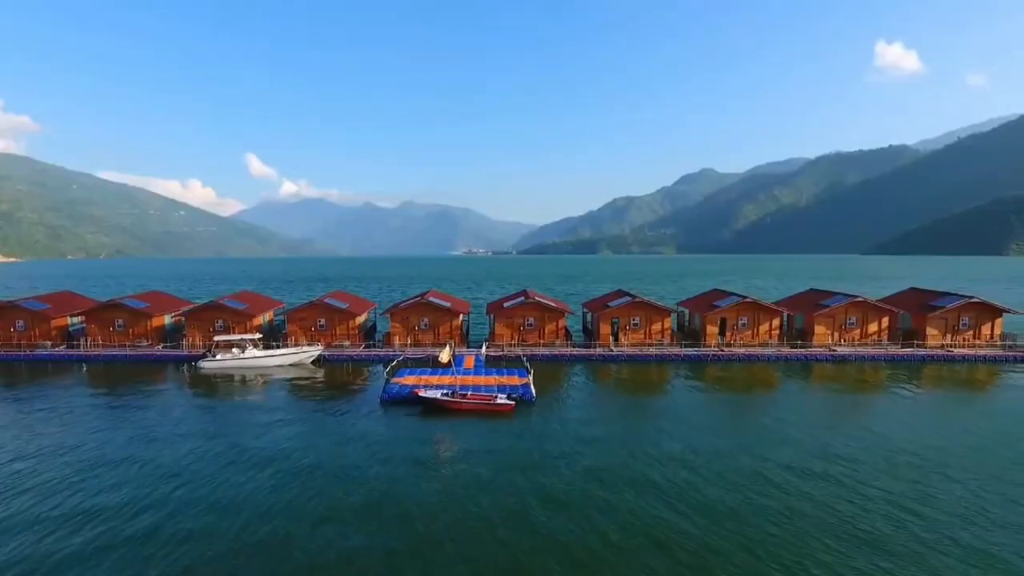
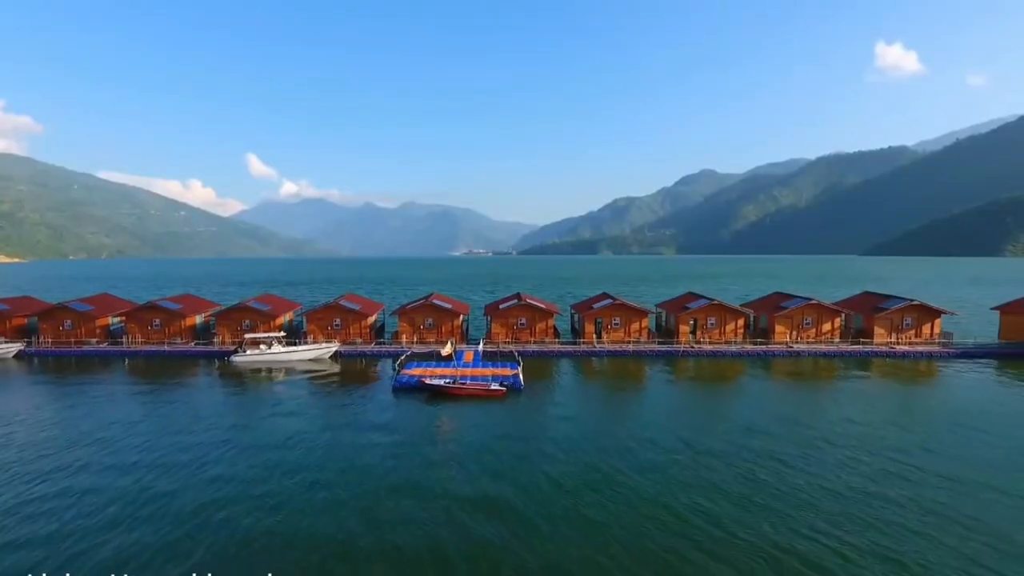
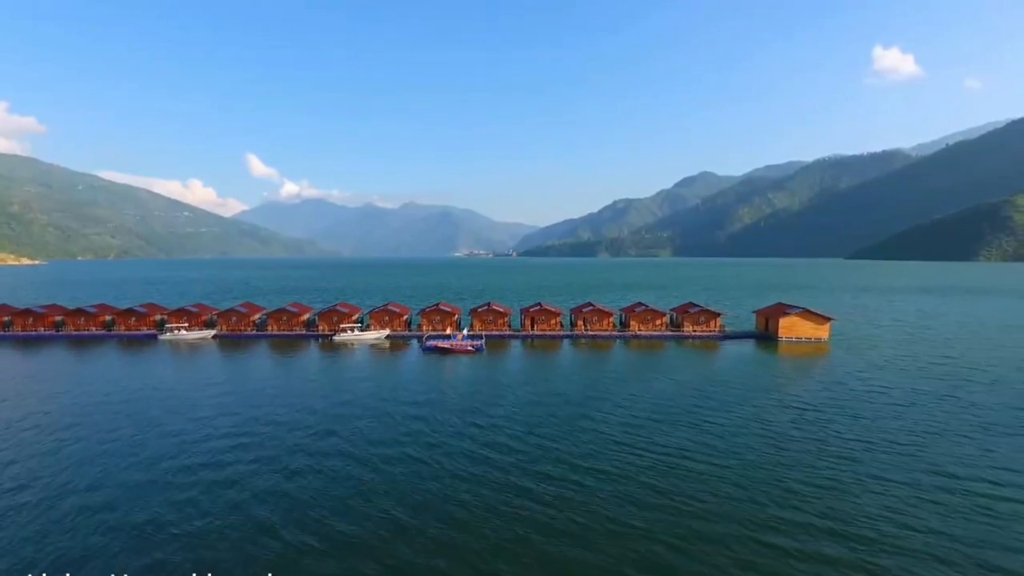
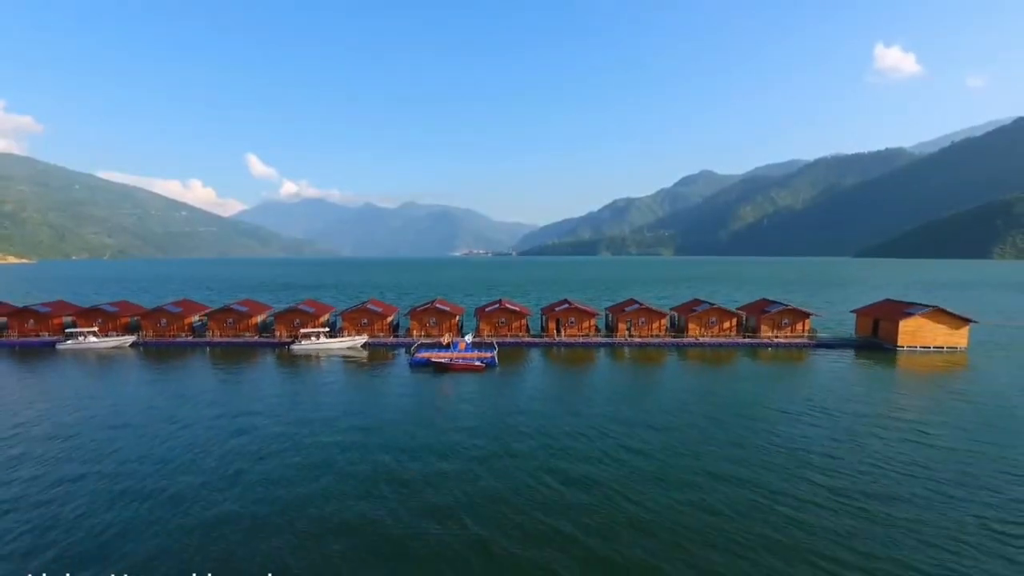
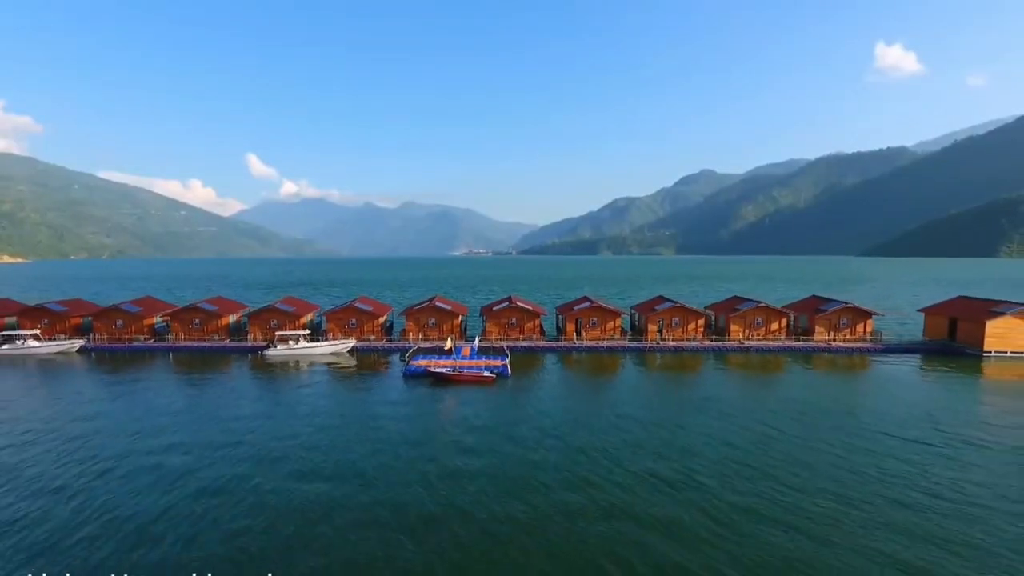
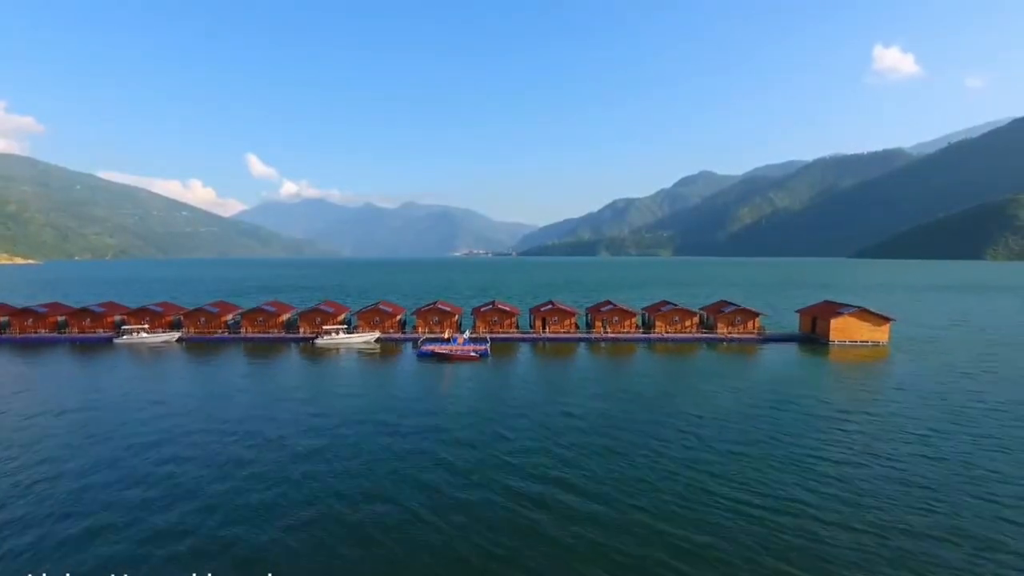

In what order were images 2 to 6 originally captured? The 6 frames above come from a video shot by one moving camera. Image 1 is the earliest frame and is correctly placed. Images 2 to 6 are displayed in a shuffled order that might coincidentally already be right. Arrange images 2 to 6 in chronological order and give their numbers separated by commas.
2, 5, 4, 6, 3
